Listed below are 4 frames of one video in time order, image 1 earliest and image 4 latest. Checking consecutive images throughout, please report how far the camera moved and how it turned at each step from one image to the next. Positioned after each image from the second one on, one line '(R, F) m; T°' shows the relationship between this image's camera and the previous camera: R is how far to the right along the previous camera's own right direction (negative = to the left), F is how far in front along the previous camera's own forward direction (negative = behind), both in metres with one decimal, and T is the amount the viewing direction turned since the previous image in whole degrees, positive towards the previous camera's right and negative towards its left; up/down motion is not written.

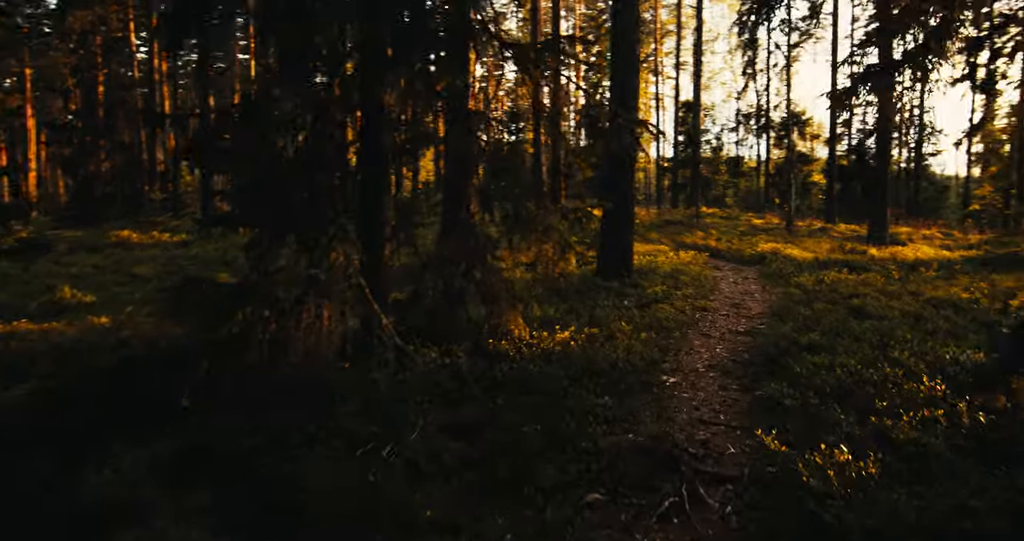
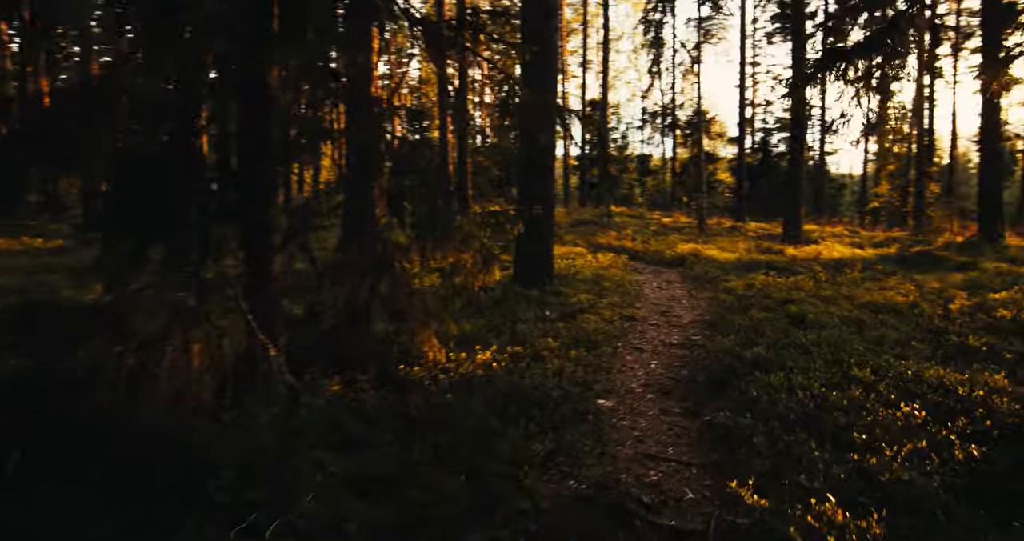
(0.0, +1.0) m; +6°
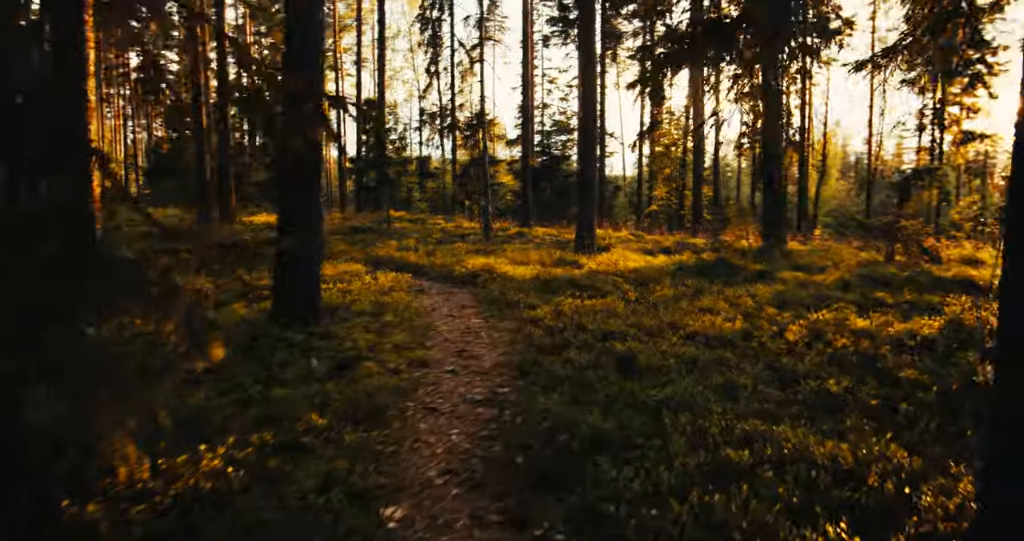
(+0.2, +2.0) m; +14°
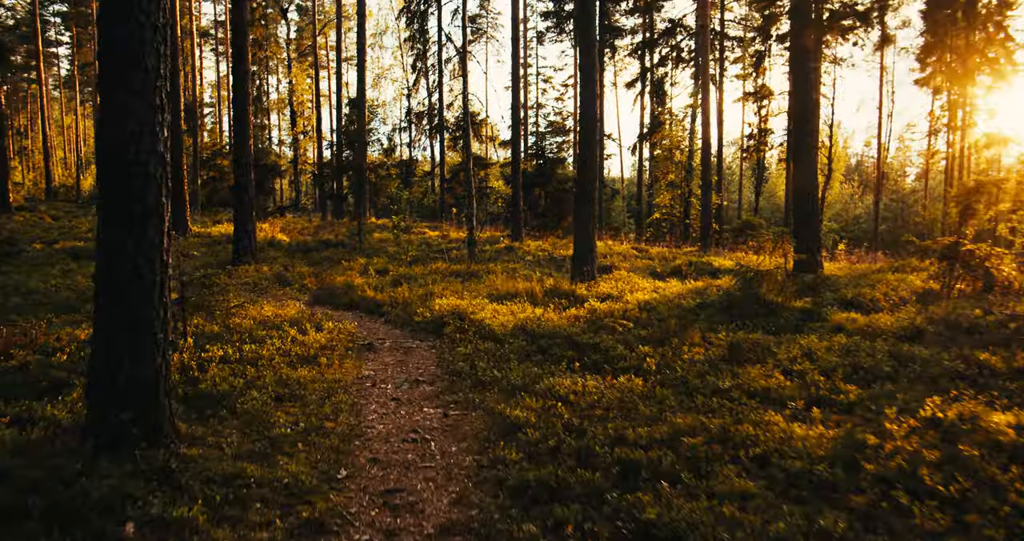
(+0.2, +3.2) m; 0°
